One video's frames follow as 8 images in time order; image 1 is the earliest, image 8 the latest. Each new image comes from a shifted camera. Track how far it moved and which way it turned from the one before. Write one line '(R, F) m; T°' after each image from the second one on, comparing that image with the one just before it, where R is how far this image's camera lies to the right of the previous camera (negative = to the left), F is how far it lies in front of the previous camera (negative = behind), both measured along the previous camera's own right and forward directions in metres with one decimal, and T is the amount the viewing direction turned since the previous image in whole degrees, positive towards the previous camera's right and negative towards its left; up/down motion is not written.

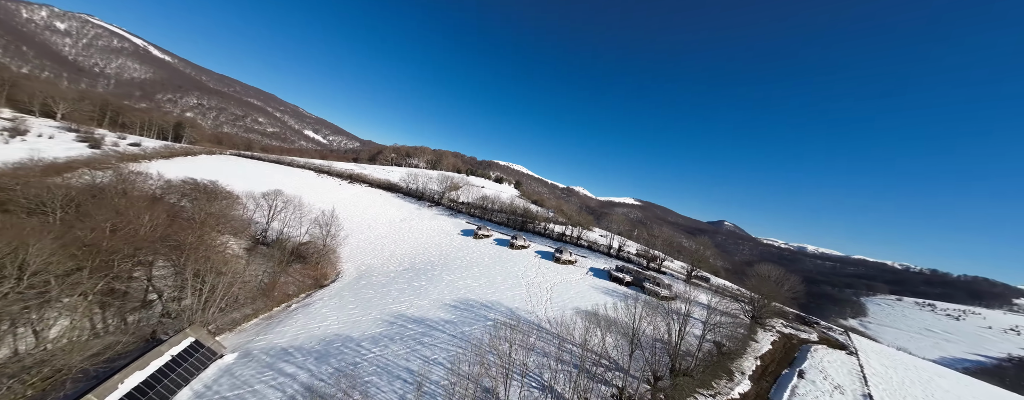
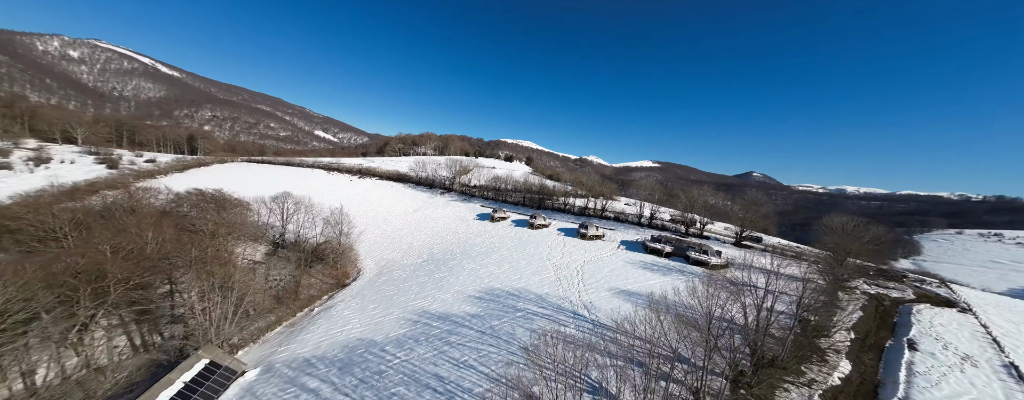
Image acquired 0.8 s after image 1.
(-0.4, +2.3) m; -3°
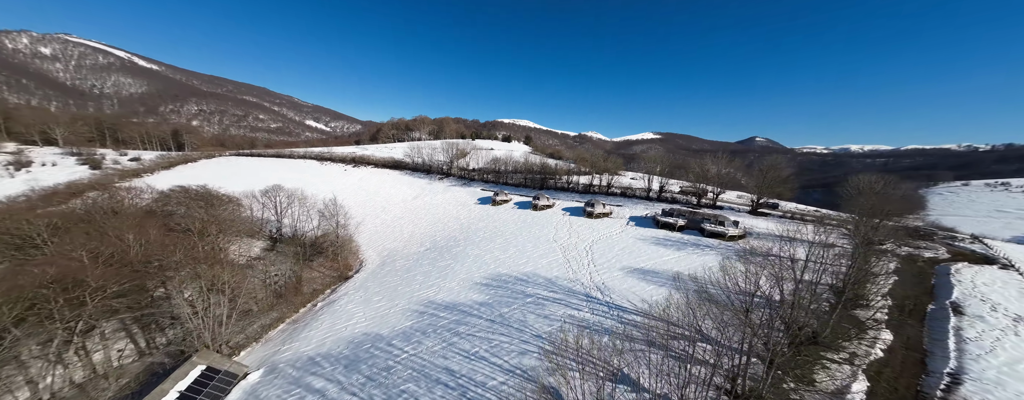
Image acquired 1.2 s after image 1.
(-0.3, +1.2) m; 0°
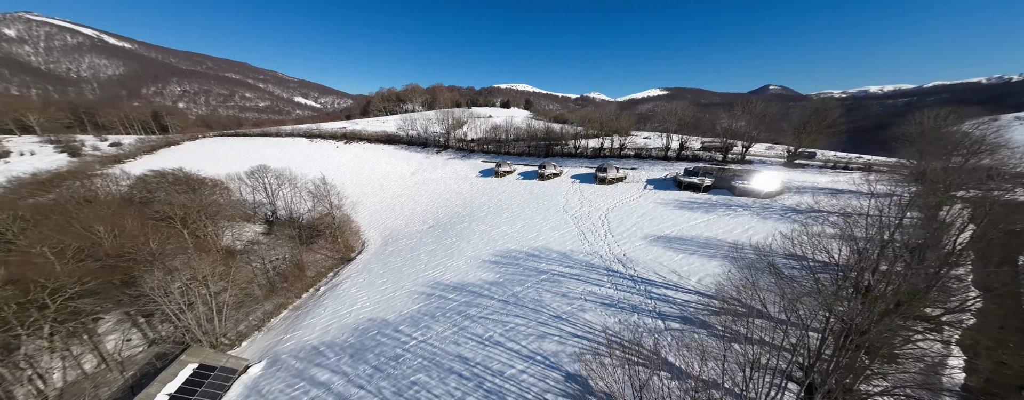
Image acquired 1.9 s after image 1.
(-0.5, +1.8) m; 0°
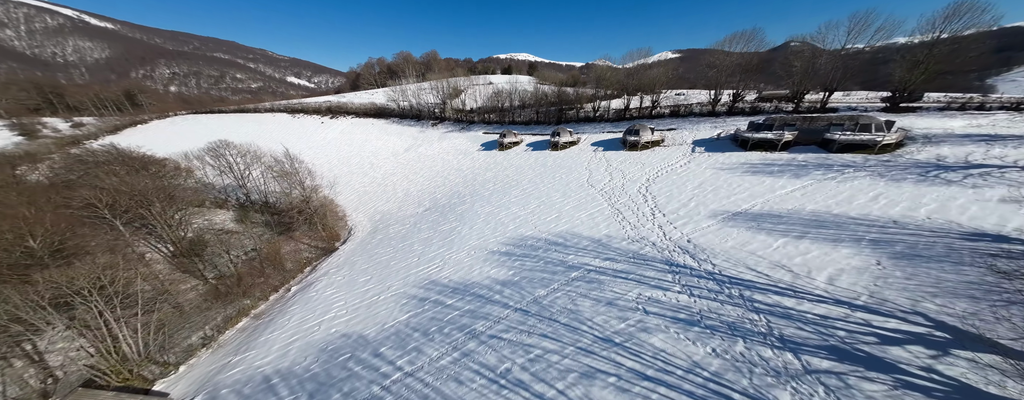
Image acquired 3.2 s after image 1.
(-0.6, +4.3) m; -1°
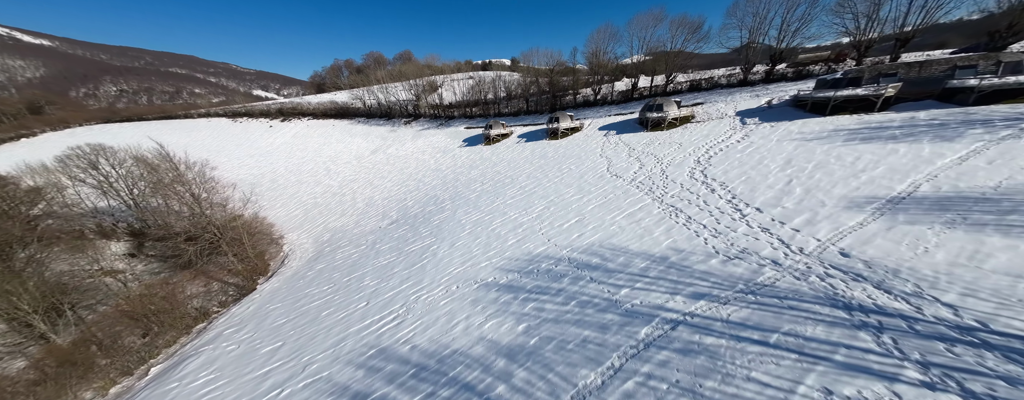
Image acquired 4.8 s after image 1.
(-0.4, +5.1) m; +3°
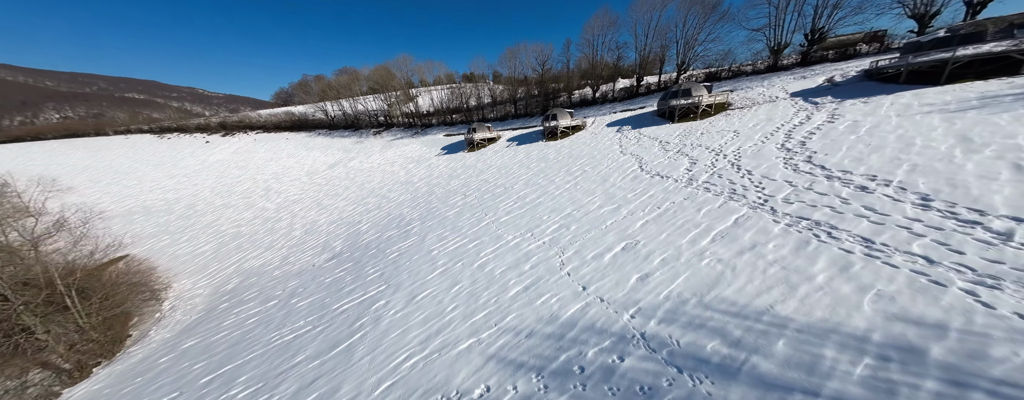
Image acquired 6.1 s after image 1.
(-0.3, +4.3) m; +3°
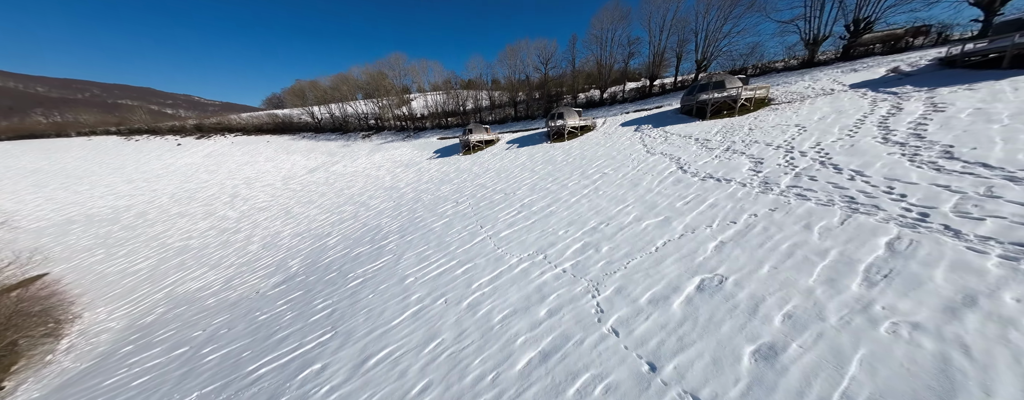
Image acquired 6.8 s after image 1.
(-0.2, +2.2) m; +1°
